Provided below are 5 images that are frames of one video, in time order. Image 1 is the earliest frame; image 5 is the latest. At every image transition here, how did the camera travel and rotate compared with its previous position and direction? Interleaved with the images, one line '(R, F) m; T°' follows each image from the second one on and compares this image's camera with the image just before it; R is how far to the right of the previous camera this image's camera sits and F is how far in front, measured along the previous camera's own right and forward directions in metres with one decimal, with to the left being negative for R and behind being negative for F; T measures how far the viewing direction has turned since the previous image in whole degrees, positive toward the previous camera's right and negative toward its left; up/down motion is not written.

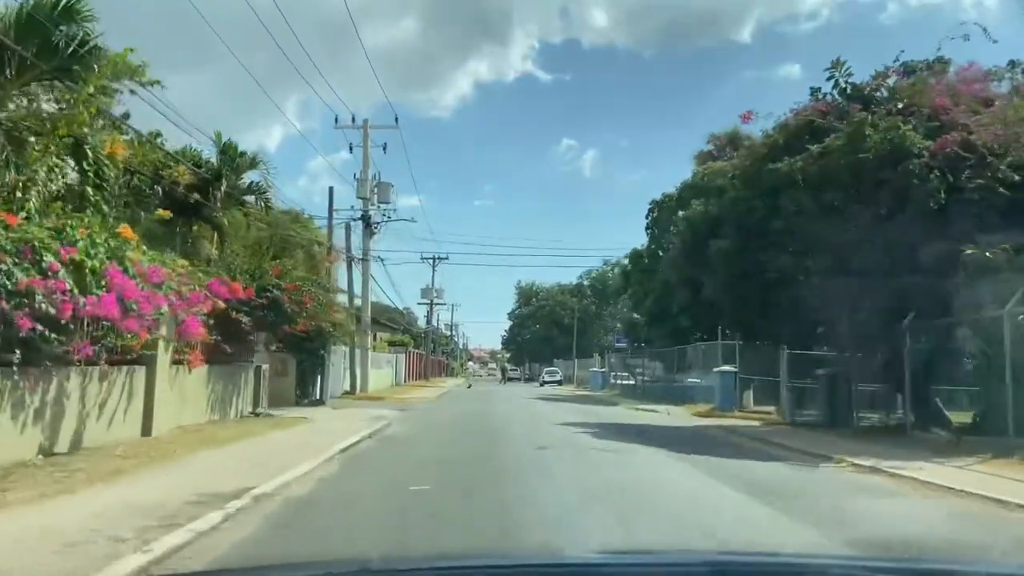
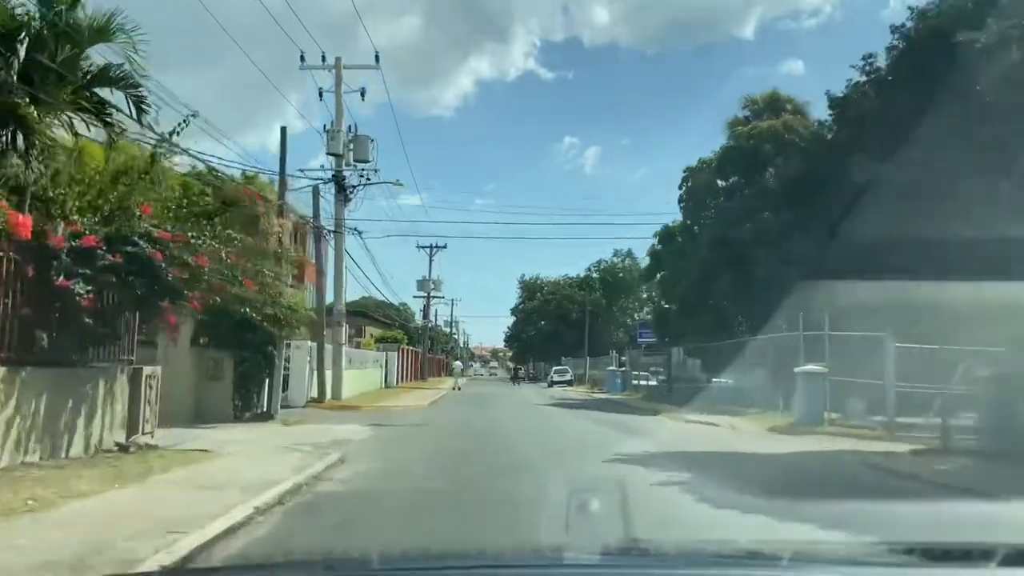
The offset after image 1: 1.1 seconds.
(-0.2, +5.2) m; 0°
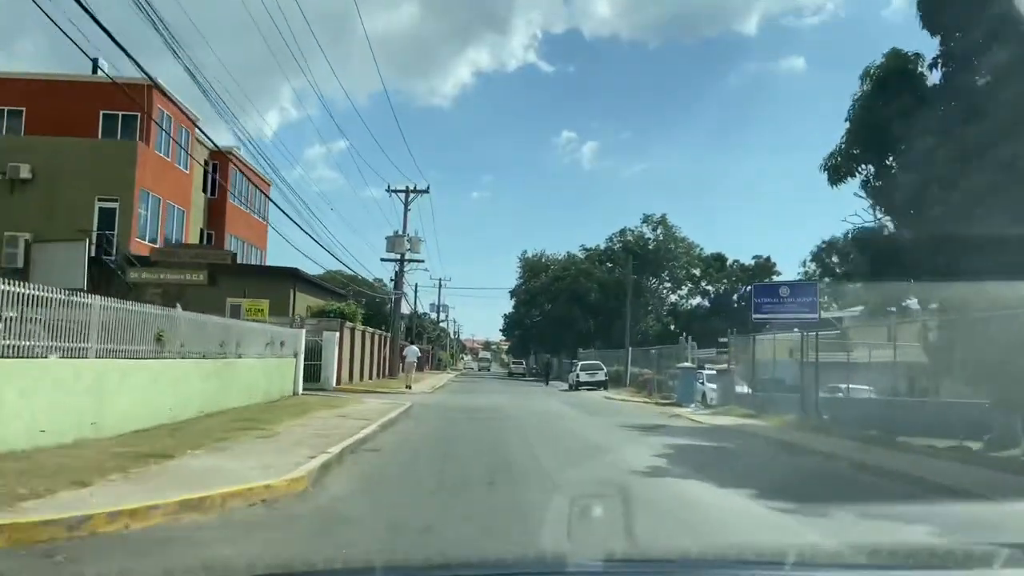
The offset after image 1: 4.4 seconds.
(-0.6, +15.0) m; 0°
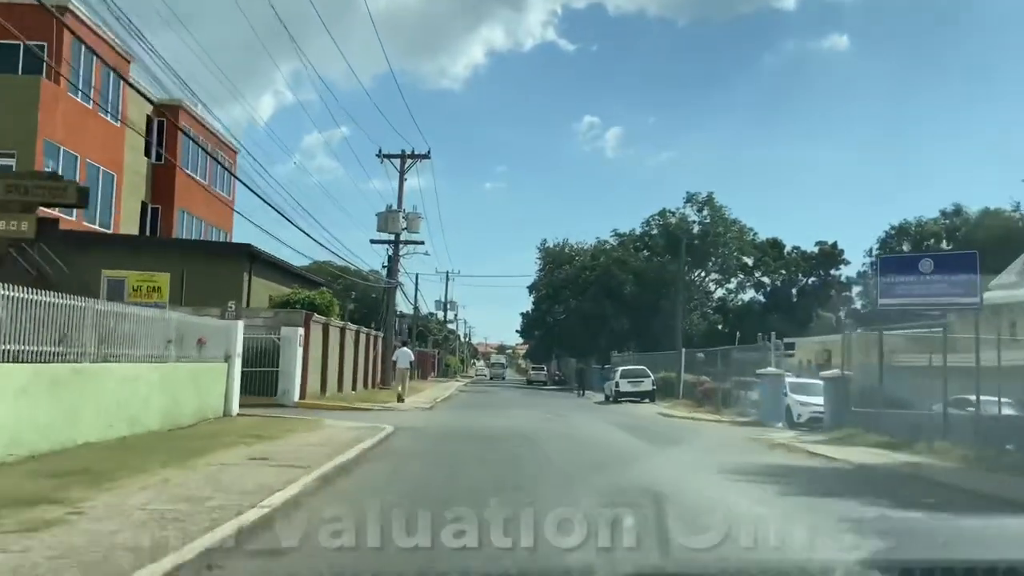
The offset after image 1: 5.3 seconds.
(-0.2, +5.4) m; -1°
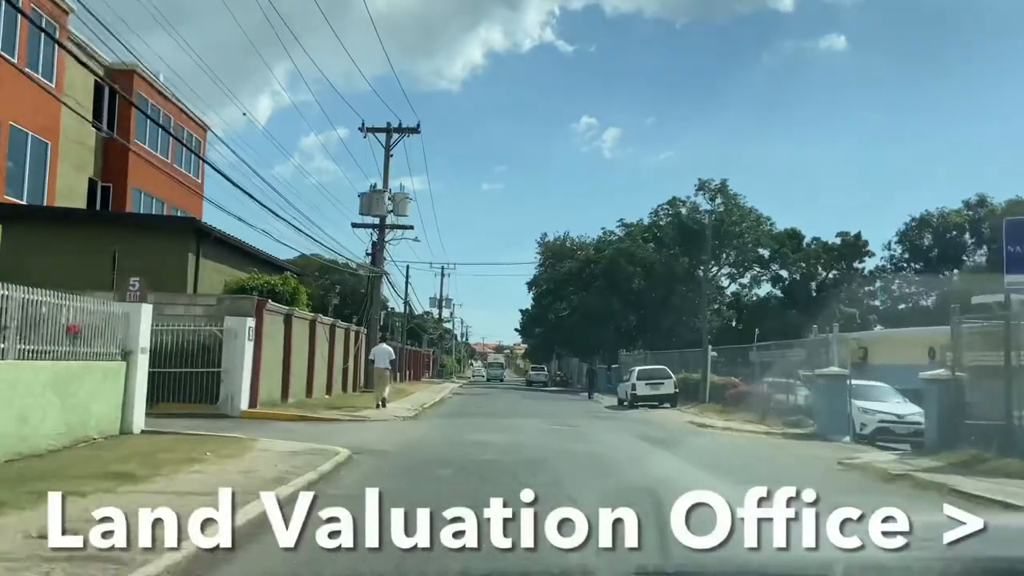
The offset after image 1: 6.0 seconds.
(-0.1, +3.3) m; 0°
